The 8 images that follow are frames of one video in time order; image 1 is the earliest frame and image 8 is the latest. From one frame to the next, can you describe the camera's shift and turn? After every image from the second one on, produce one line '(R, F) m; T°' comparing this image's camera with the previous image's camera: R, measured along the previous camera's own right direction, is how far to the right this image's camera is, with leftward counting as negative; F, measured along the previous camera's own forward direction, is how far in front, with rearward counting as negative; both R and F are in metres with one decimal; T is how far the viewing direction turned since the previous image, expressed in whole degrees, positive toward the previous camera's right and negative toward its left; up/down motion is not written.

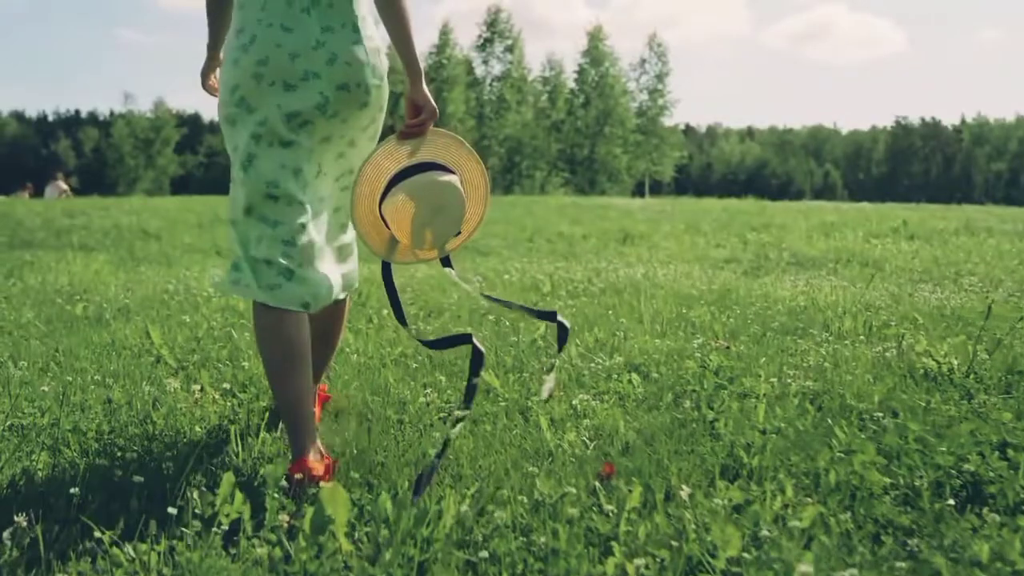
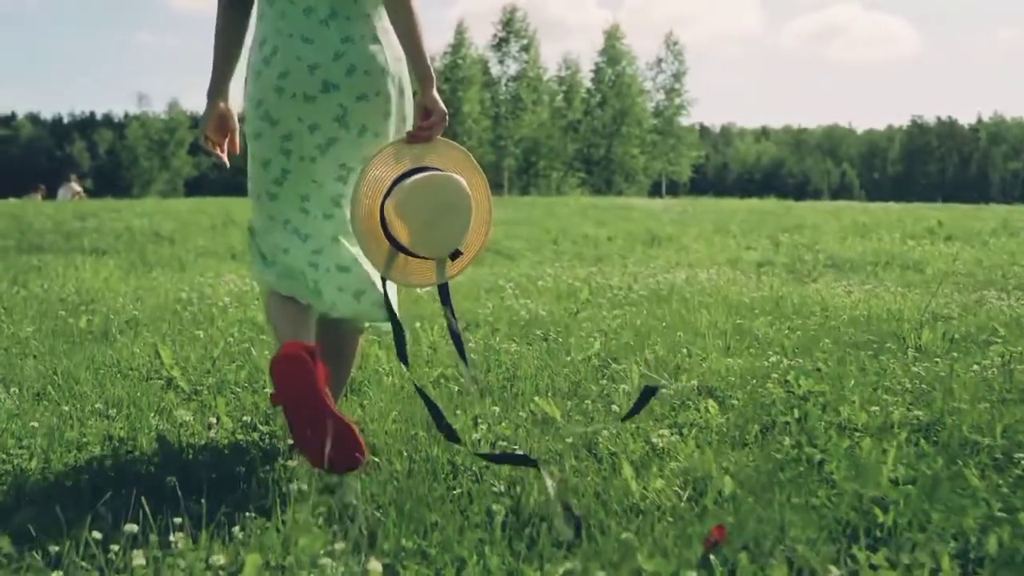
(-0.2, +0.6) m; -1°
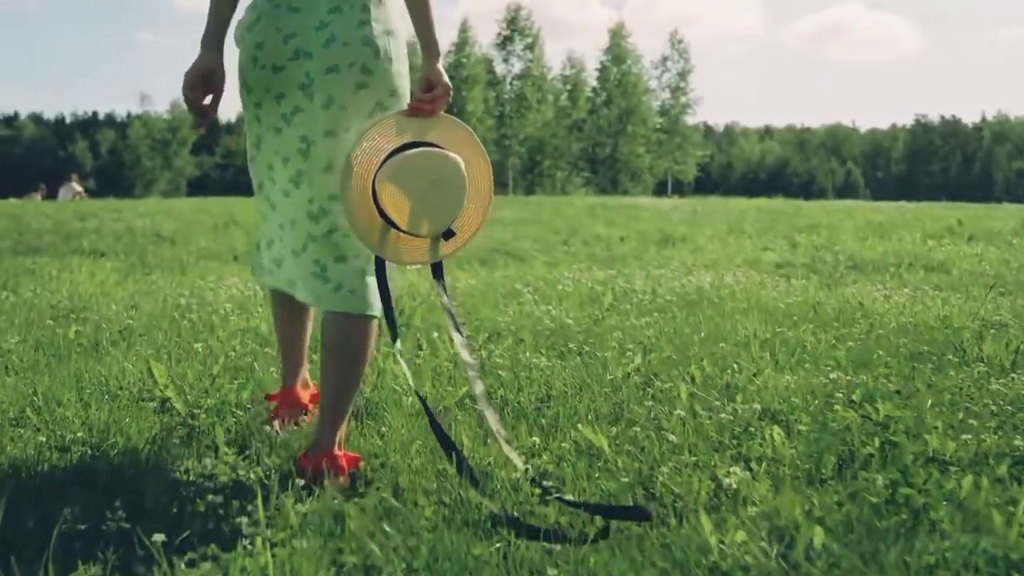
(-0.1, +0.5) m; 0°
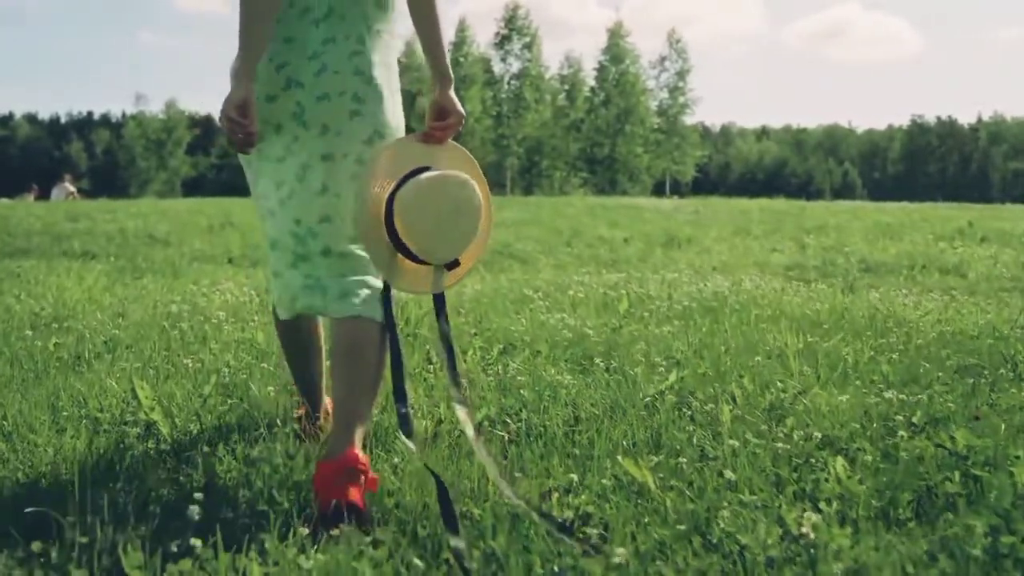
(-0.1, +0.4) m; 0°
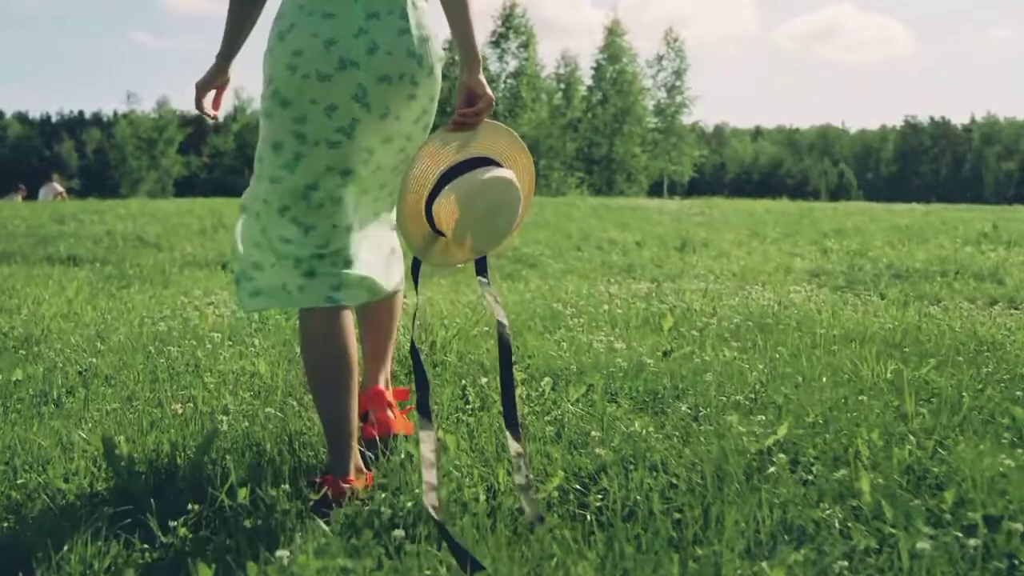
(-0.2, +0.8) m; 0°
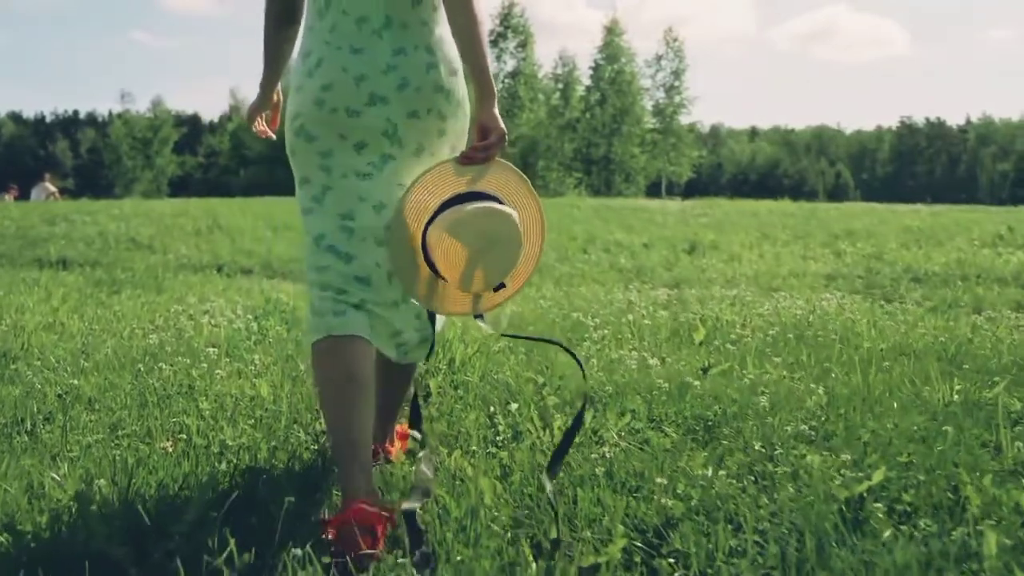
(-0.1, +0.5) m; 0°
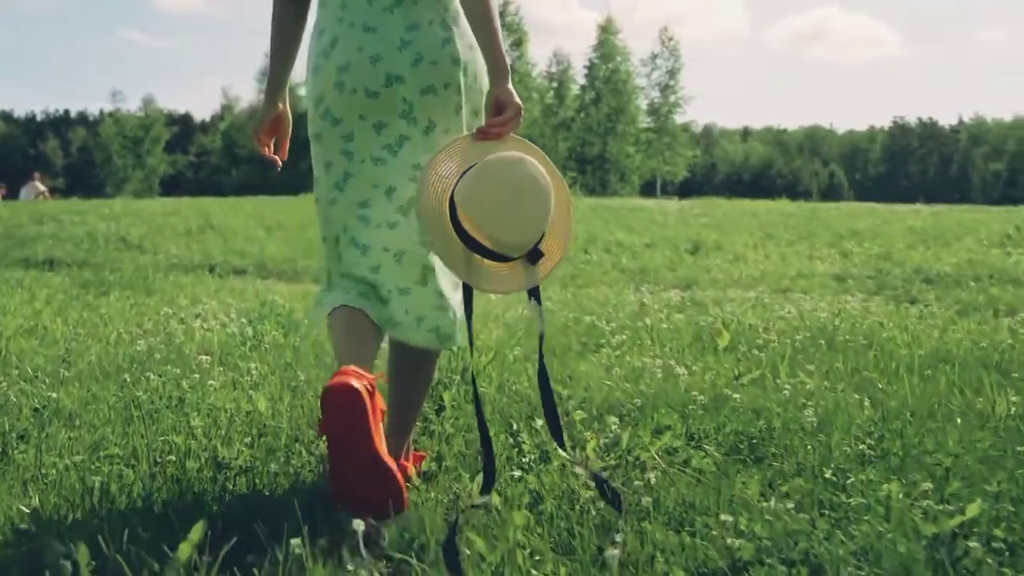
(-0.1, +0.4) m; 0°
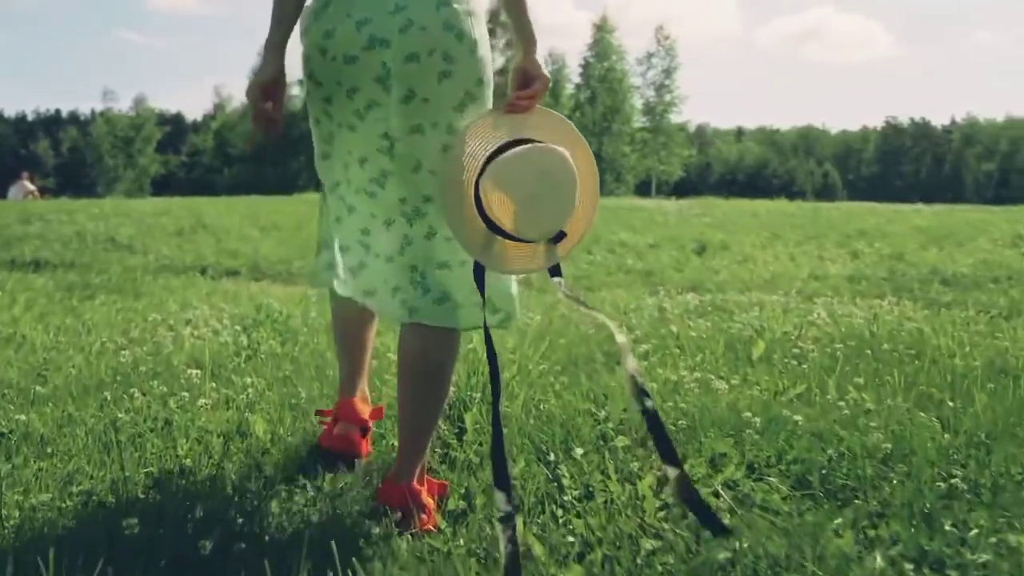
(-0.1, +0.4) m; 0°
